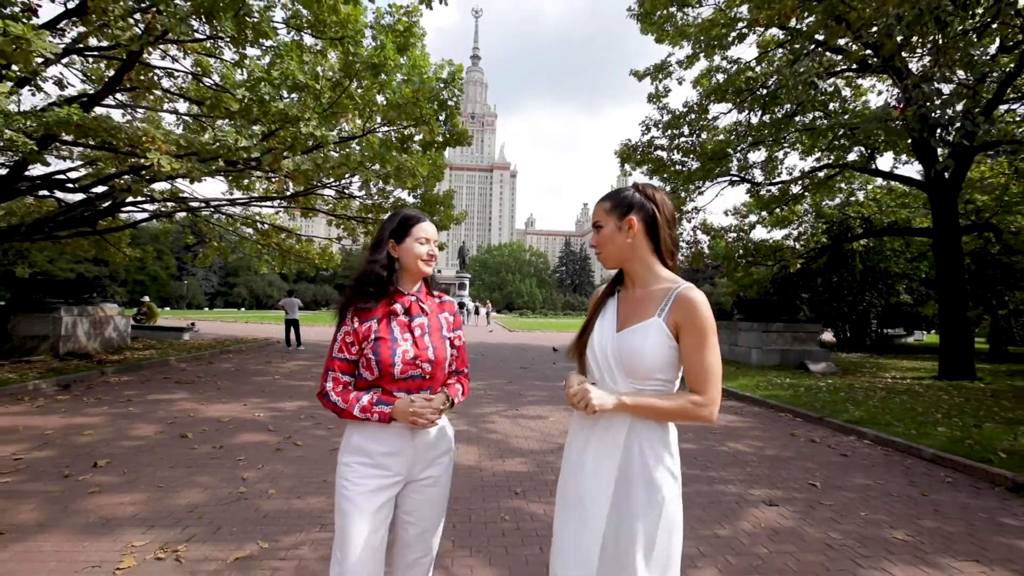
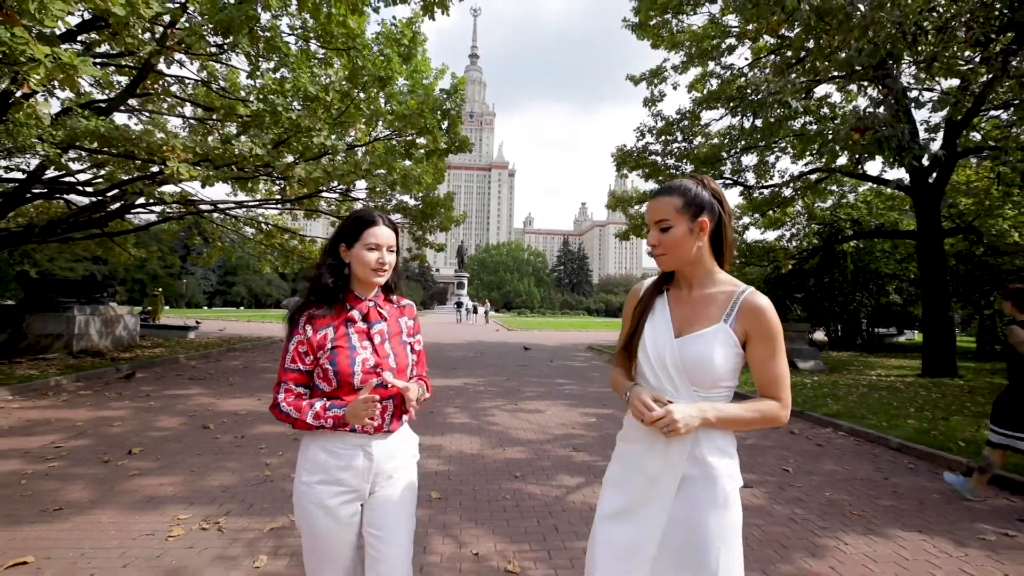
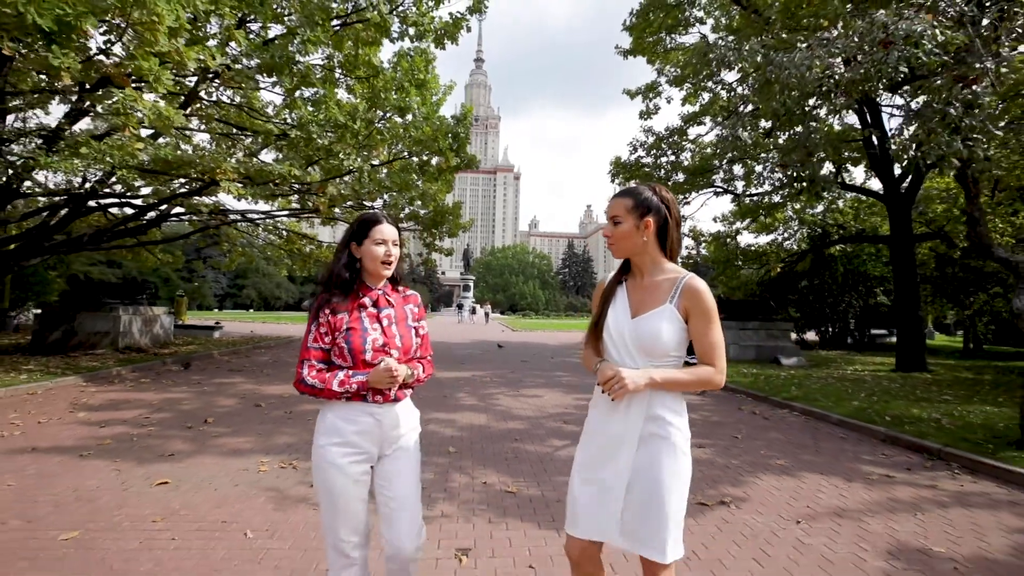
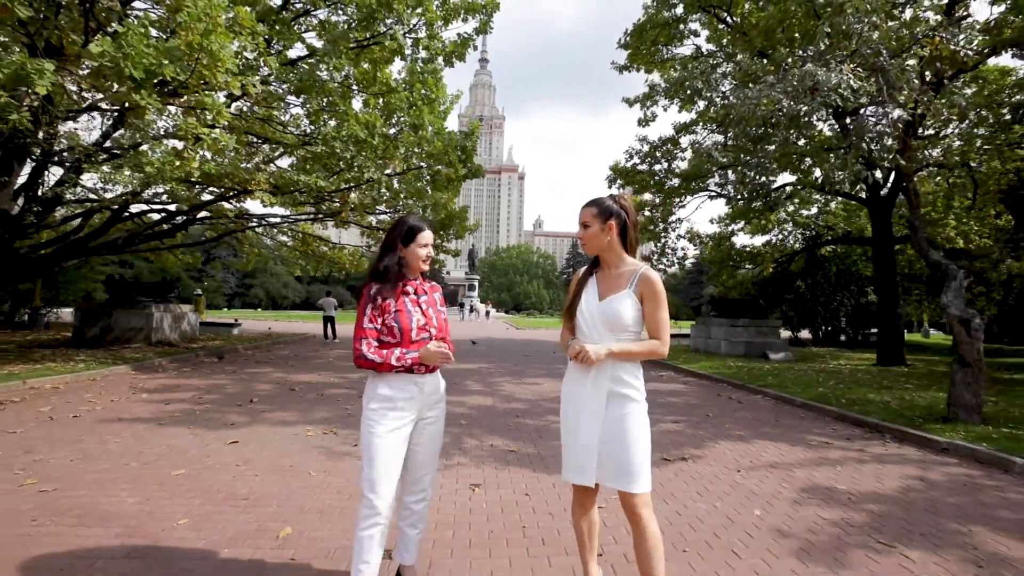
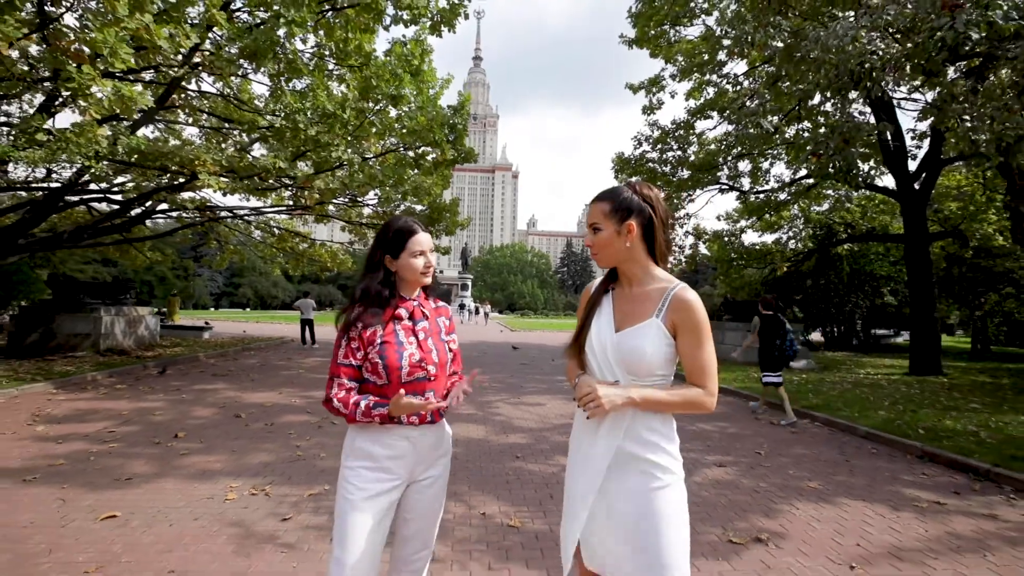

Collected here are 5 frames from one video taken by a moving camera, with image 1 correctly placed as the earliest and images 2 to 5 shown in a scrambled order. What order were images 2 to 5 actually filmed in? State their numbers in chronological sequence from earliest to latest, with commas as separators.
2, 5, 3, 4
